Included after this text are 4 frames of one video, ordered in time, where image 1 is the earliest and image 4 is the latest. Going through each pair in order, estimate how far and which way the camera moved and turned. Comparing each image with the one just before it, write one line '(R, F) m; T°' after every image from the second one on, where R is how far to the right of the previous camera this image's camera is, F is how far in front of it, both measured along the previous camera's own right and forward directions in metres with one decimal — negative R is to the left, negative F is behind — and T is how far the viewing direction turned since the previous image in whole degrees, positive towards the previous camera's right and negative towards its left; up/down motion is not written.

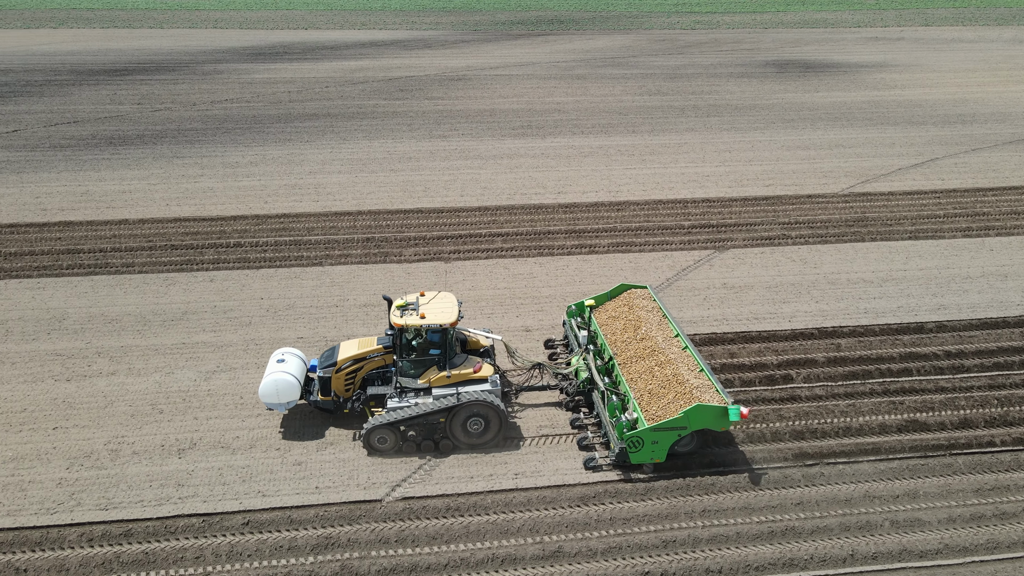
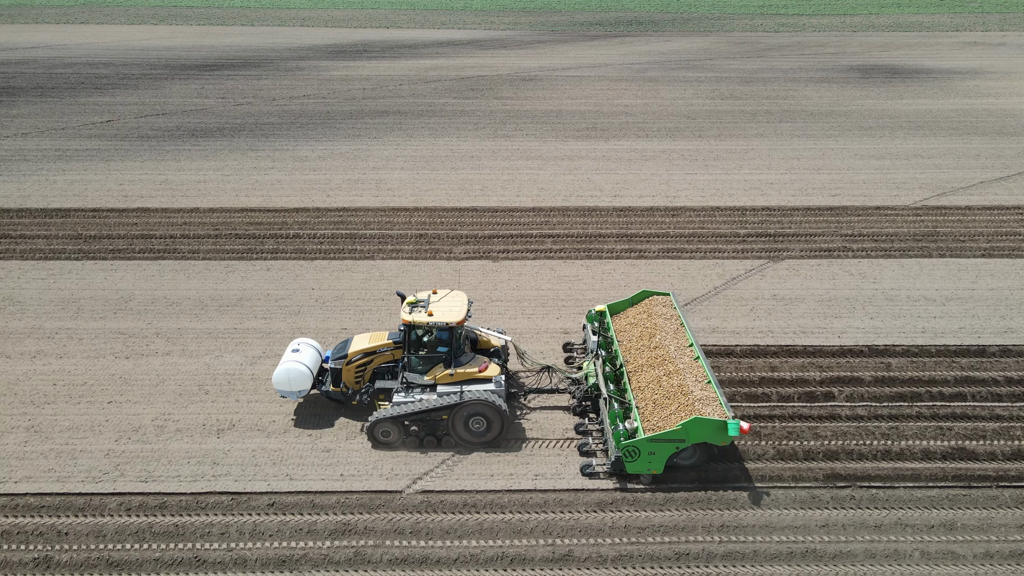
(+0.6, 0.0) m; -6°
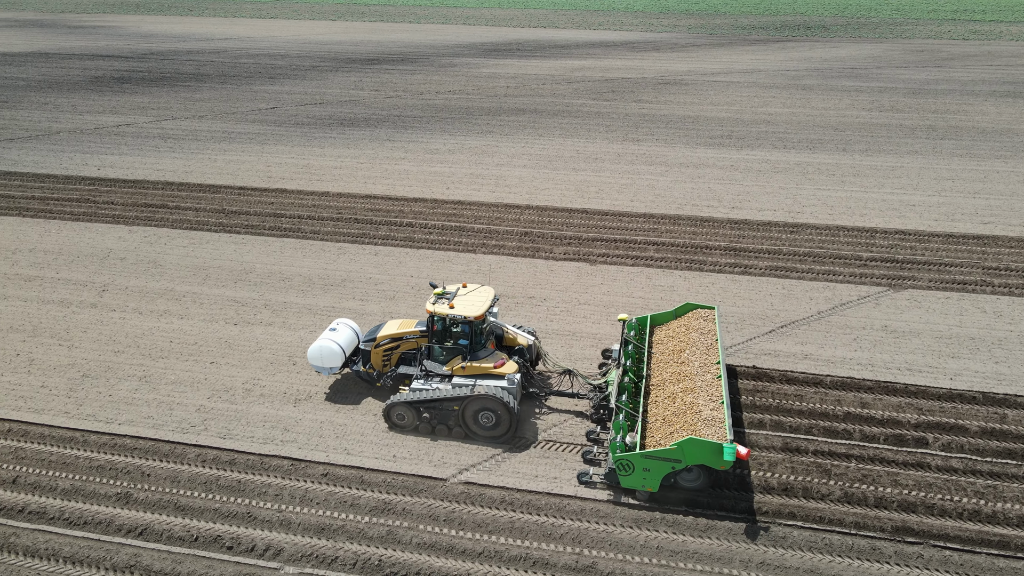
(+1.1, +0.1) m; -11°
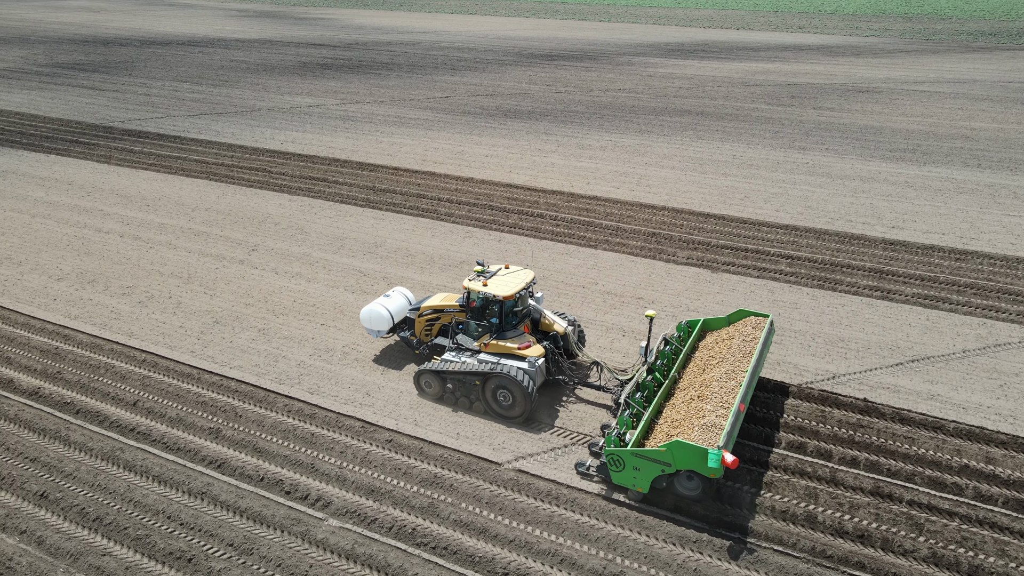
(+1.3, +0.3) m; -13°
